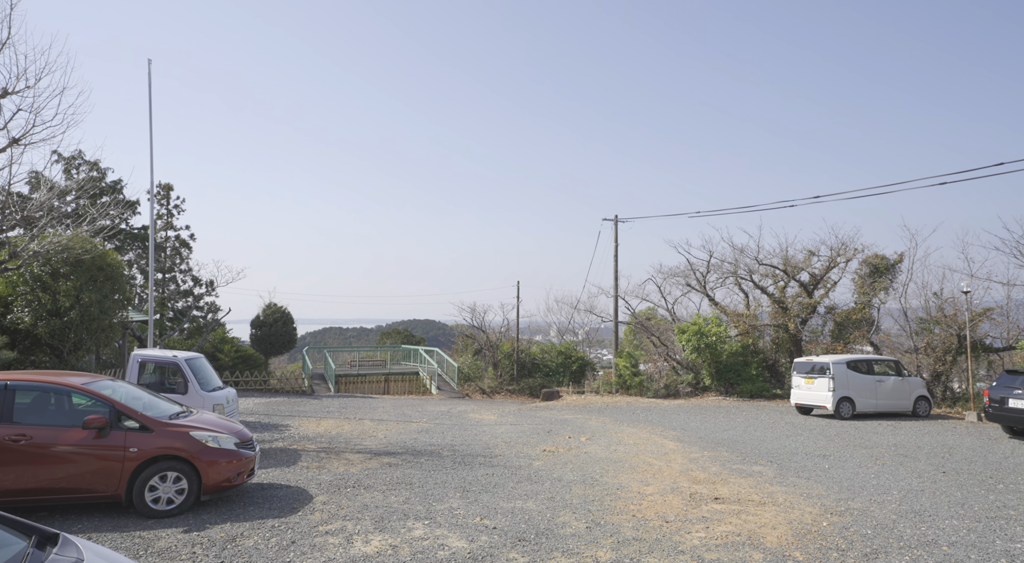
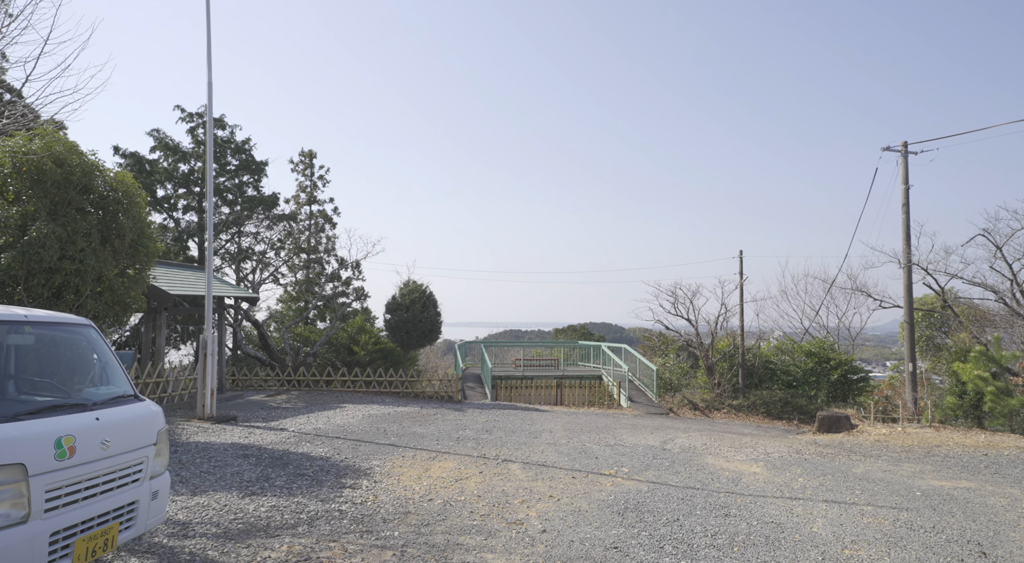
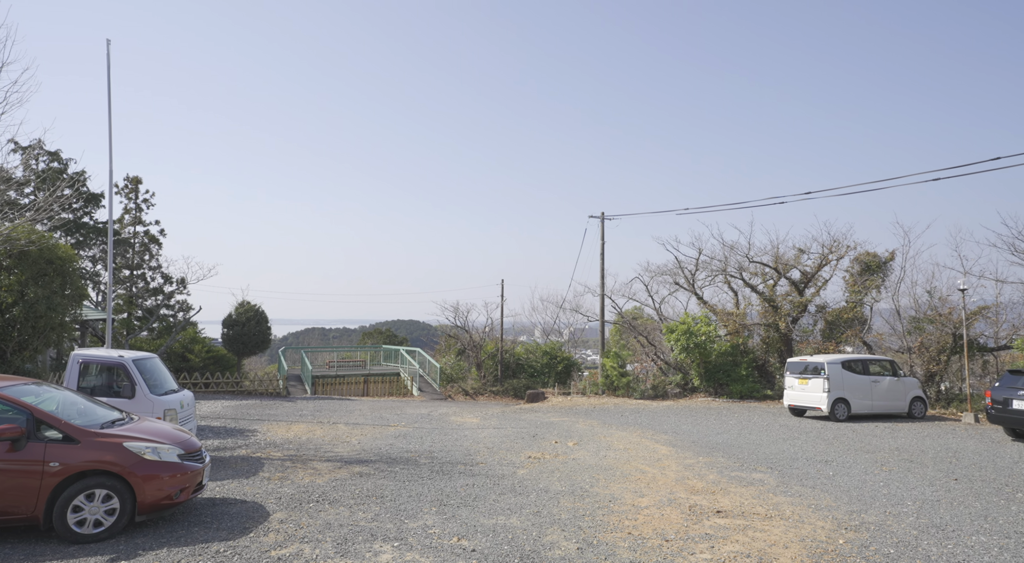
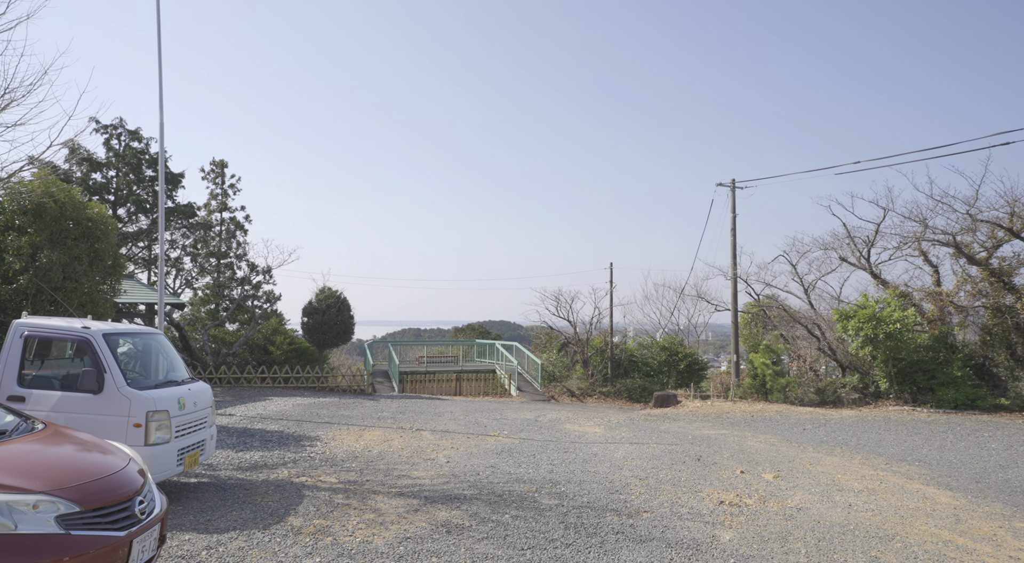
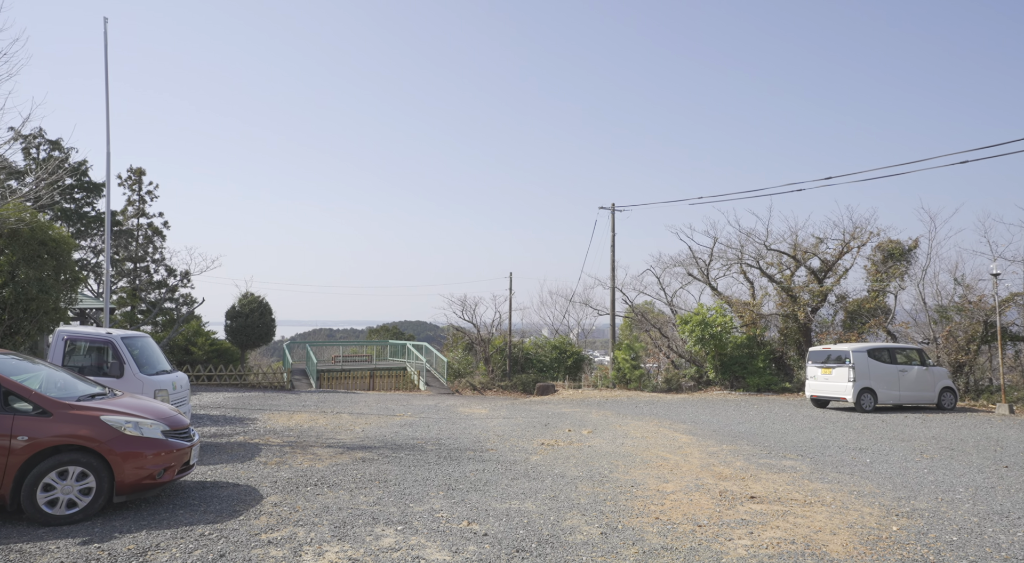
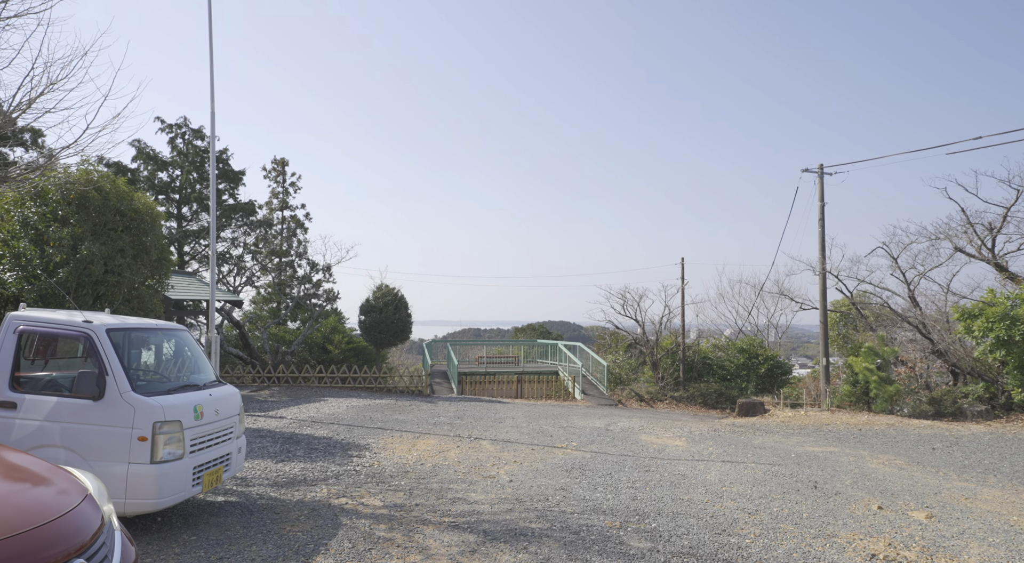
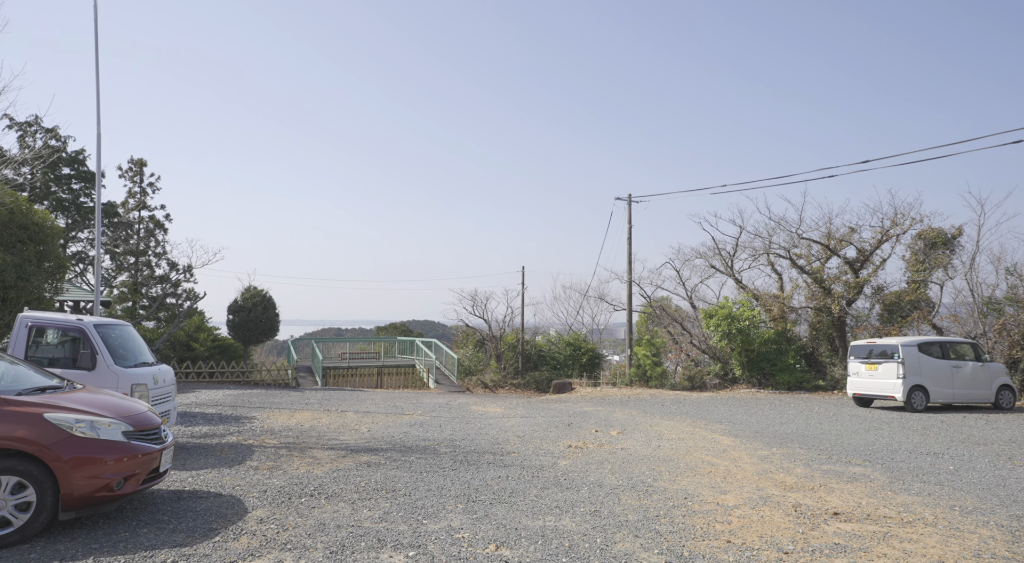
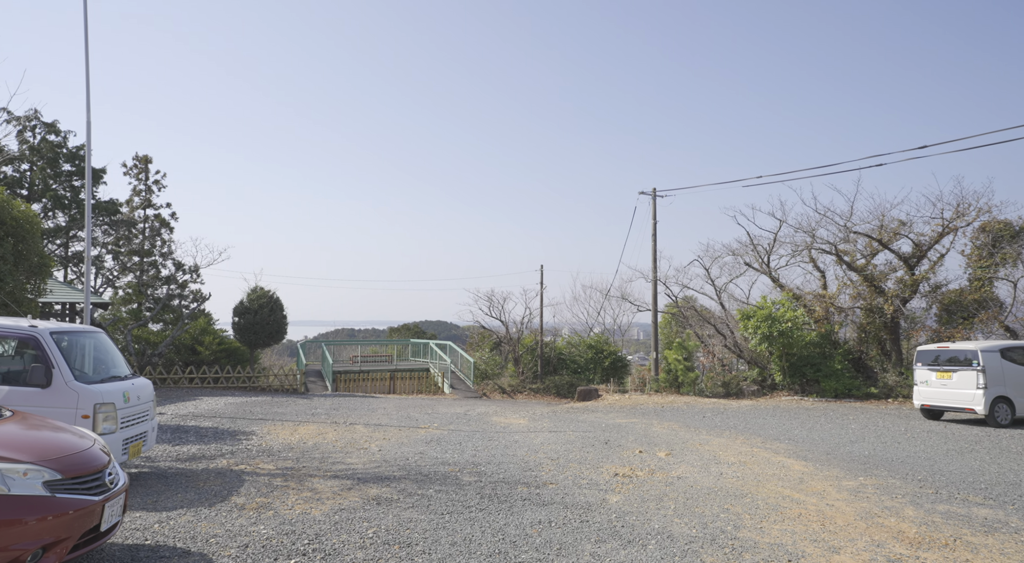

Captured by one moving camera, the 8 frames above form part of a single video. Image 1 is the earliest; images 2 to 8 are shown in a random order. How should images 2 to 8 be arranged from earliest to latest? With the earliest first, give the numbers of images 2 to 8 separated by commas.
3, 5, 7, 8, 4, 6, 2
